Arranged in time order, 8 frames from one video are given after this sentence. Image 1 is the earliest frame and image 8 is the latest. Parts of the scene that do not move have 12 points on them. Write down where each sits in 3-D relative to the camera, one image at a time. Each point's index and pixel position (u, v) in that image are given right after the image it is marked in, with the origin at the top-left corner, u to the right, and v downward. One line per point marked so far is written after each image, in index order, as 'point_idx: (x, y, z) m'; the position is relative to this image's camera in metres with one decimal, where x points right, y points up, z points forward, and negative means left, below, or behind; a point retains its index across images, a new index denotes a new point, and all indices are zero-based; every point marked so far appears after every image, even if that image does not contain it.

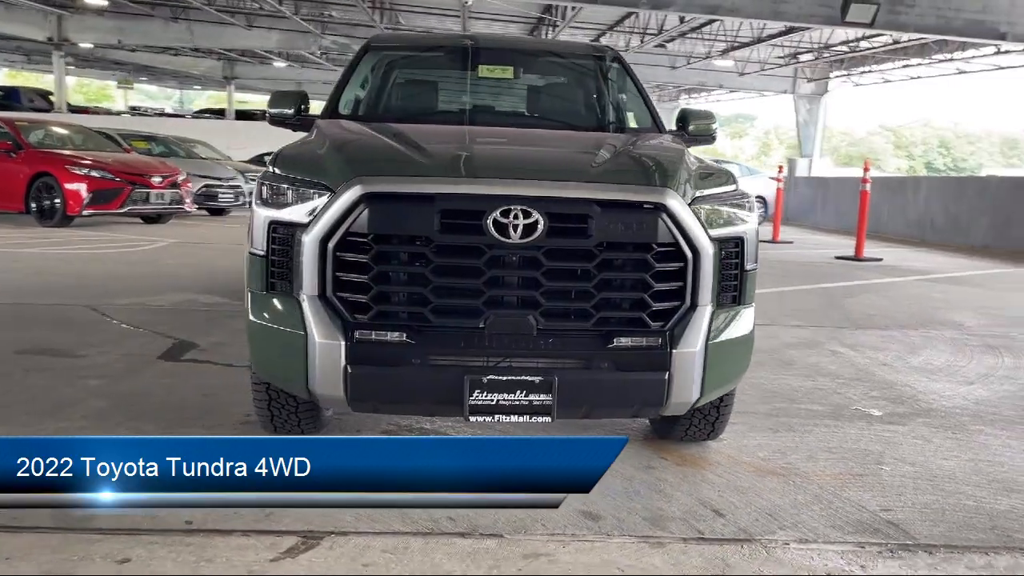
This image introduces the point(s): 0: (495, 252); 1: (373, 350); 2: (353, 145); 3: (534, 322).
0: (-0.1, +0.1, +2.8) m
1: (-0.4, -0.2, +2.8) m
2: (-0.5, +0.5, +3.2) m
3: (+0.1, -0.1, +2.8) m
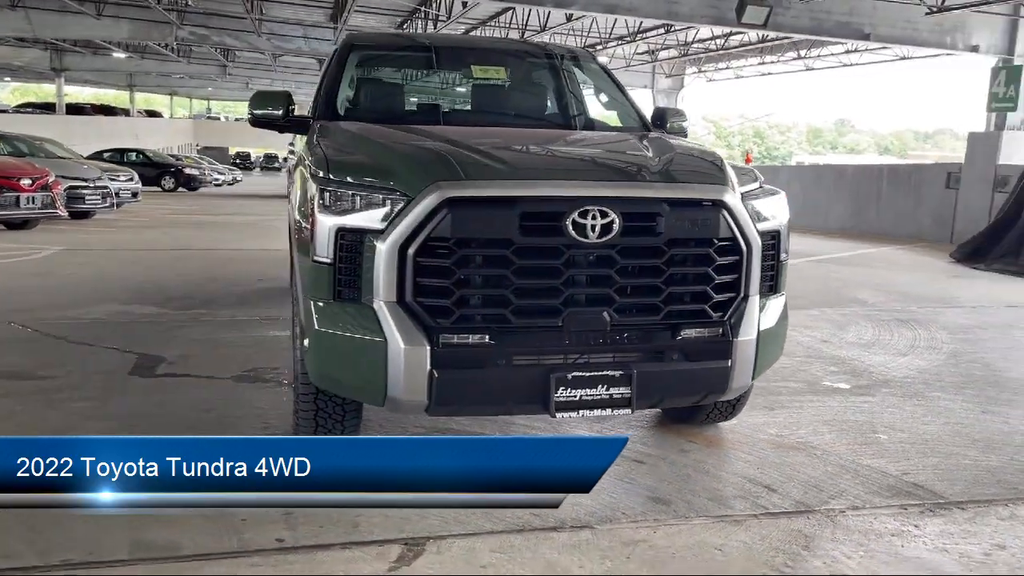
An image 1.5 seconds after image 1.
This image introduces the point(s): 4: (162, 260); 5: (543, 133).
0: (+0.2, +0.1, +2.9) m
1: (-0.2, -0.2, +2.8) m
2: (-0.4, +0.5, +3.2) m
3: (+0.3, -0.1, +2.9) m
4: (-3.2, +0.2, +8.1) m
5: (+0.1, +0.8, +4.3) m
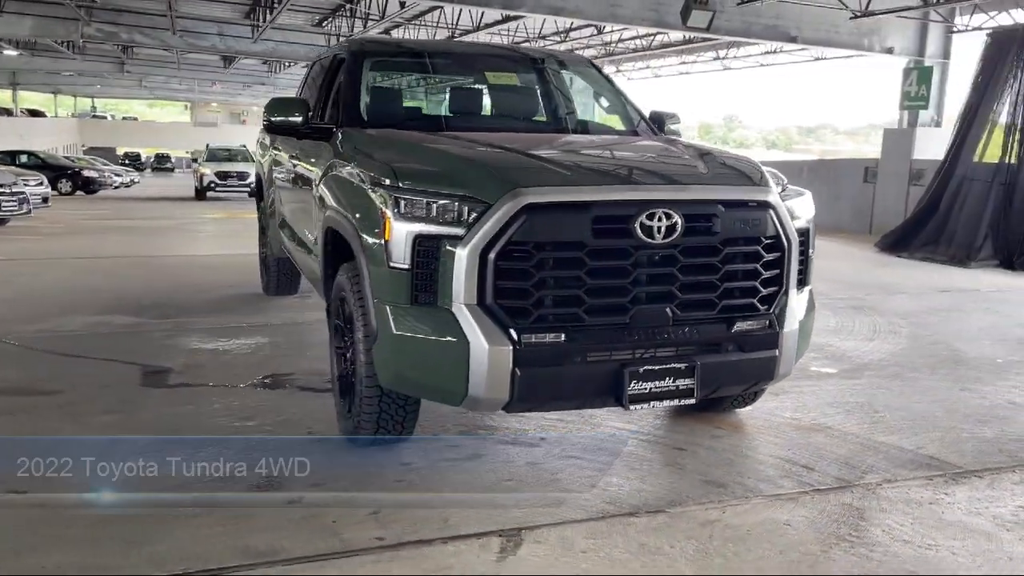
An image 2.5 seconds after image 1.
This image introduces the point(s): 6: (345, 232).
0: (+0.4, +0.1, +3.0) m
1: (+0.1, -0.2, +3.0) m
2: (-0.2, +0.5, +3.3) m
3: (+0.6, -0.1, +3.1) m
4: (-3.5, +0.1, +7.9) m
5: (+0.2, +0.8, +4.5) m
6: (-0.6, +0.2, +3.5) m
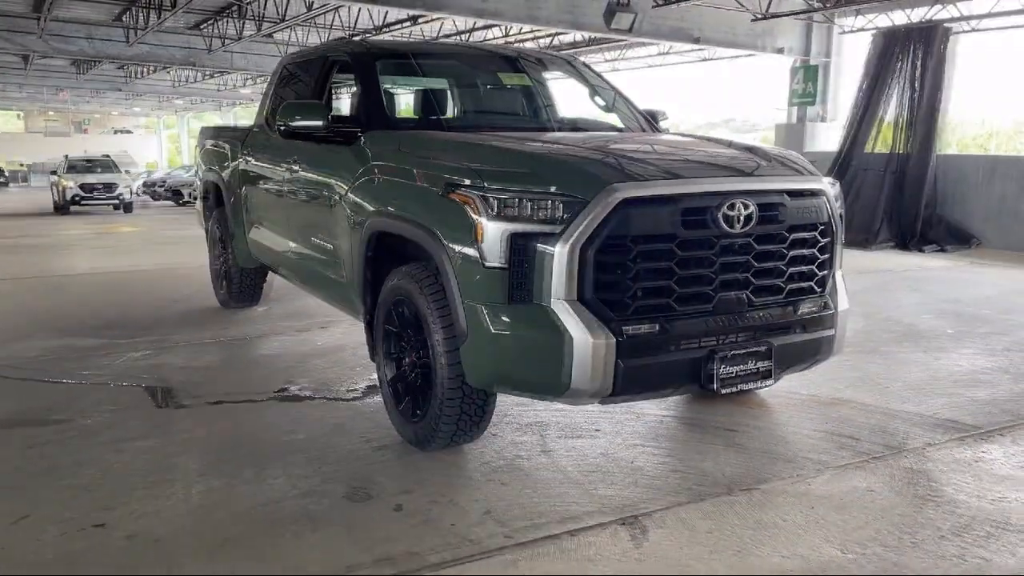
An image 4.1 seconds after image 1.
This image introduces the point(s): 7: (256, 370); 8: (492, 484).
0: (+0.7, +0.2, +3.2) m
1: (+0.4, -0.2, +3.0) m
2: (+0.1, +0.5, +3.3) m
3: (+0.9, 0.0, +3.3) m
4: (-3.9, 0.0, +7.4) m
5: (+0.2, +0.8, +4.5) m
6: (-0.4, +0.2, +3.5) m
7: (-1.4, -0.4, +4.9) m
8: (-0.1, -0.7, +3.2) m
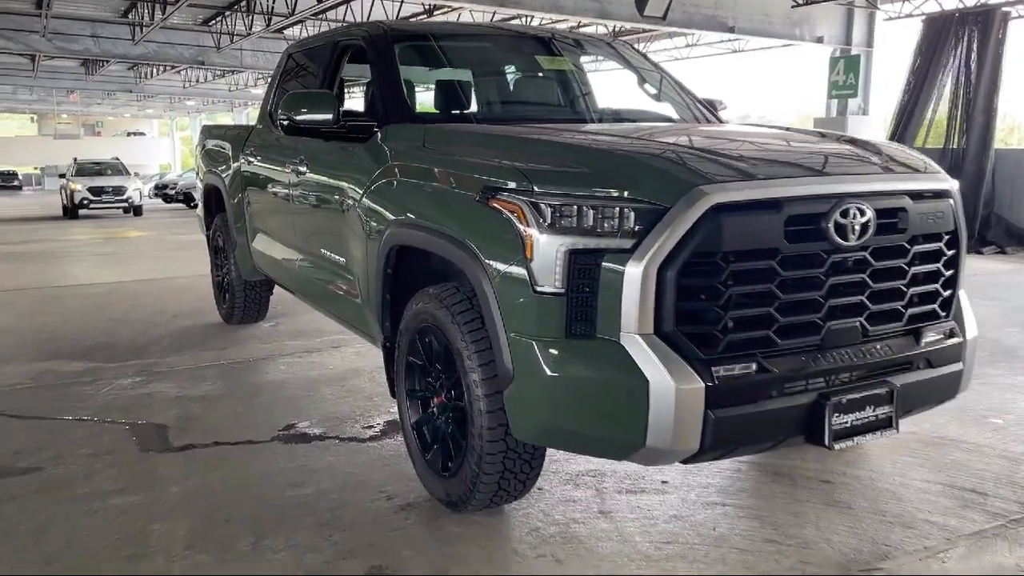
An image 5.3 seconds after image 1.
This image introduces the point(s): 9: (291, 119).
0: (+0.9, +0.1, +2.5) m
1: (+0.6, -0.3, +2.4) m
2: (+0.3, +0.4, +2.7) m
3: (+1.0, -0.1, +2.6) m
4: (-3.7, -0.1, +6.8) m
5: (+0.4, +0.7, +3.9) m
6: (-0.2, +0.1, +2.8) m
7: (-1.2, -0.5, +4.3) m
8: (+0.1, -0.8, +2.6) m
9: (-0.9, +0.7, +3.7) m
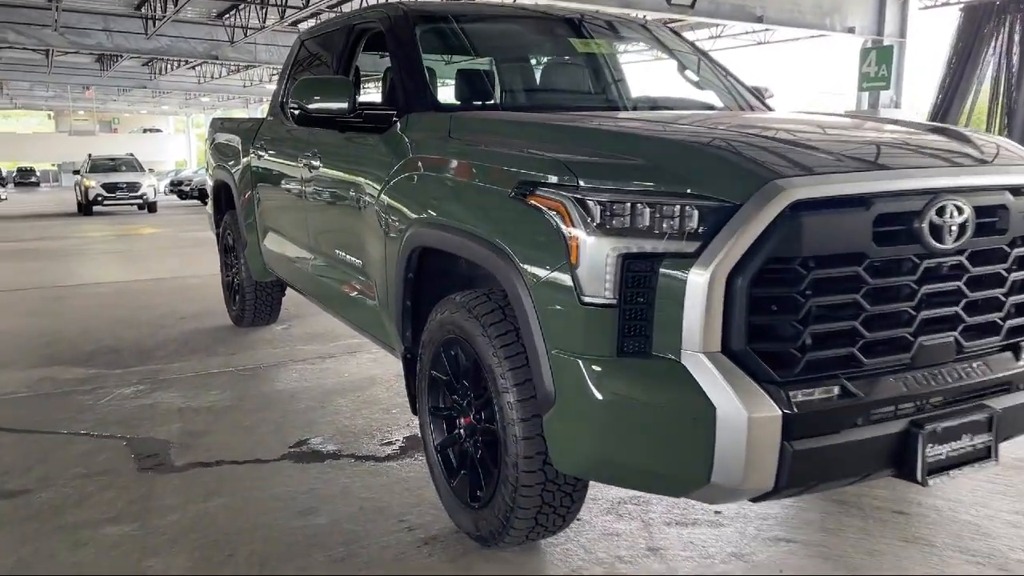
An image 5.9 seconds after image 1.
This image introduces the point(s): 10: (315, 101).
0: (+1.0, +0.1, +2.2) m
1: (+0.7, -0.3, +2.1) m
2: (+0.4, +0.4, +2.3) m
3: (+1.1, -0.1, +2.3) m
4: (-3.5, -0.1, +6.5) m
5: (+0.5, +0.7, +3.6) m
6: (-0.1, +0.1, +2.5) m
7: (-1.1, -0.6, +4.0) m
8: (+0.2, -0.8, +2.3) m
9: (-0.8, +0.7, +3.4) m
10: (-0.7, +0.7, +3.3) m
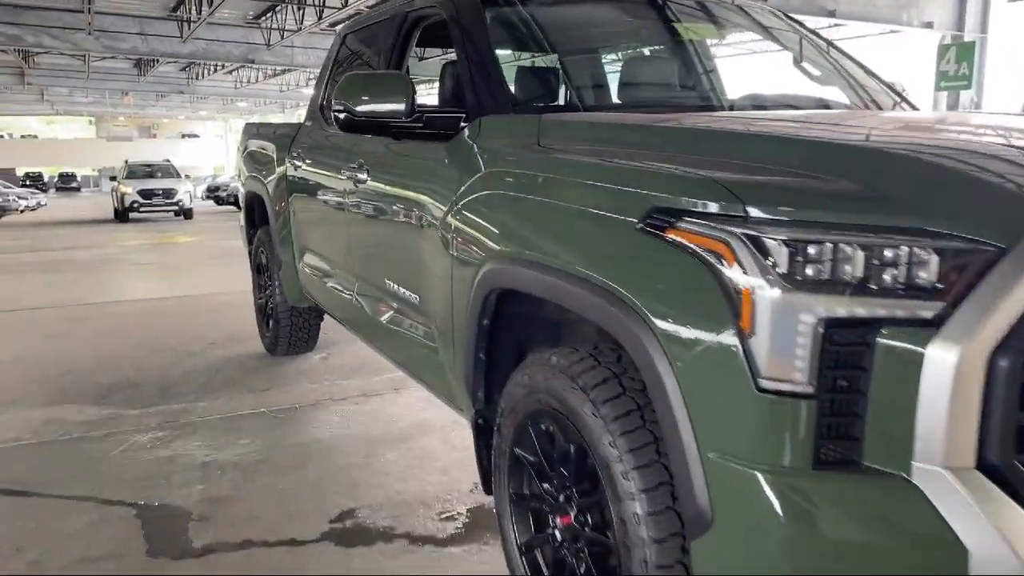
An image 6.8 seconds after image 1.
0: (+1.2, -0.1, +1.5) m
1: (+0.9, -0.4, +1.4) m
2: (+0.6, +0.3, +1.7) m
3: (+1.4, -0.3, +1.6) m
4: (-3.1, -0.3, +6.0) m
5: (+0.8, +0.5, +2.9) m
6: (+0.2, 0.0, +1.9) m
7: (-0.8, -0.7, +3.4) m
8: (+0.4, -0.9, +1.6) m
9: (-0.5, +0.6, +2.8) m
10: (-0.5, +0.6, +2.7) m
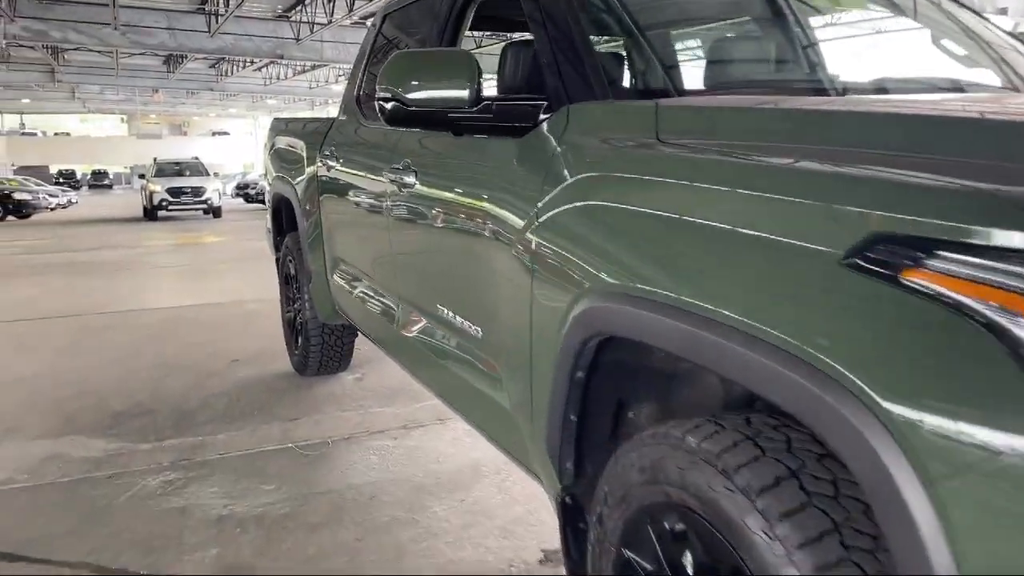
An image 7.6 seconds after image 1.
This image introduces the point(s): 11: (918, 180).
0: (+1.4, -0.2, +0.9) m
1: (+1.1, -0.5, +0.8) m
2: (+0.8, +0.2, +1.1) m
3: (+1.5, -0.4, +1.0) m
4: (-2.8, -0.3, +5.5) m
5: (+1.0, +0.5, +2.3) m
6: (+0.3, -0.1, +1.3) m
7: (-0.5, -0.8, +2.8) m
8: (+0.6, -1.0, +1.0) m
9: (-0.3, +0.5, +2.2) m
10: (-0.2, +0.5, +2.2) m
11: (+0.5, +0.1, +1.1) m
